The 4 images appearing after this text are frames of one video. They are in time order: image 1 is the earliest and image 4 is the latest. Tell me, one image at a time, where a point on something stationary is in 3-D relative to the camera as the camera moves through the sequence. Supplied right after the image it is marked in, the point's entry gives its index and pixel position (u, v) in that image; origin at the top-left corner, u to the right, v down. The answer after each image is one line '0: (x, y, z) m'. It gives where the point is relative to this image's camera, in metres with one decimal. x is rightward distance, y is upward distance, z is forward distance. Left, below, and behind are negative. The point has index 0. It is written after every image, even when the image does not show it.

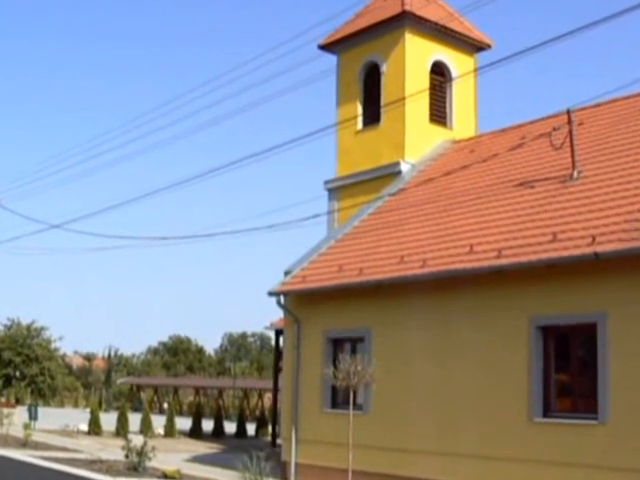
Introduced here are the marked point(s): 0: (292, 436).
0: (-0.5, -3.8, +18.4) m
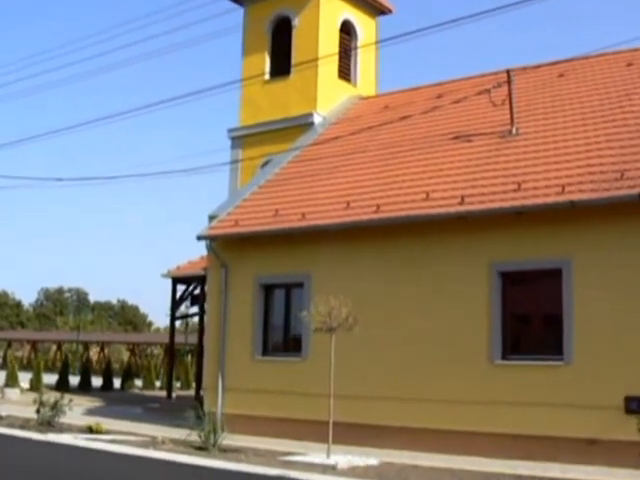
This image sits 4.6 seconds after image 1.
0: (-1.9, -2.7, +18.1) m
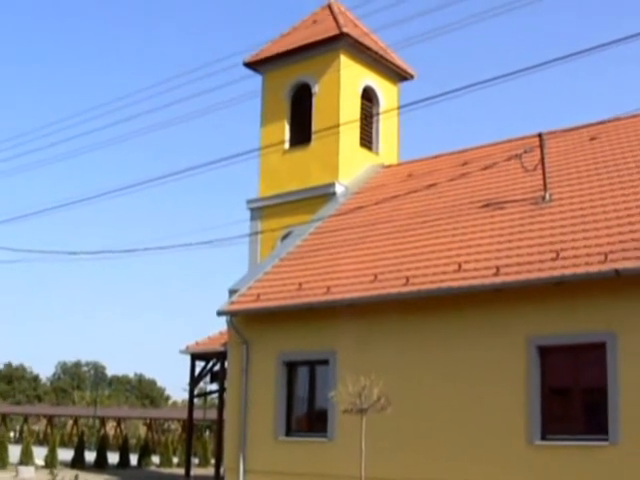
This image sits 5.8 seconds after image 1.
0: (-1.4, -4.1, +17.2) m
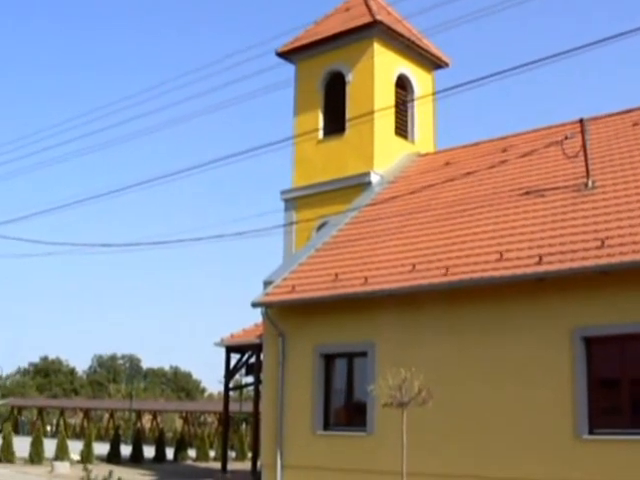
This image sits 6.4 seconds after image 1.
0: (-0.8, -3.9, +16.9) m
